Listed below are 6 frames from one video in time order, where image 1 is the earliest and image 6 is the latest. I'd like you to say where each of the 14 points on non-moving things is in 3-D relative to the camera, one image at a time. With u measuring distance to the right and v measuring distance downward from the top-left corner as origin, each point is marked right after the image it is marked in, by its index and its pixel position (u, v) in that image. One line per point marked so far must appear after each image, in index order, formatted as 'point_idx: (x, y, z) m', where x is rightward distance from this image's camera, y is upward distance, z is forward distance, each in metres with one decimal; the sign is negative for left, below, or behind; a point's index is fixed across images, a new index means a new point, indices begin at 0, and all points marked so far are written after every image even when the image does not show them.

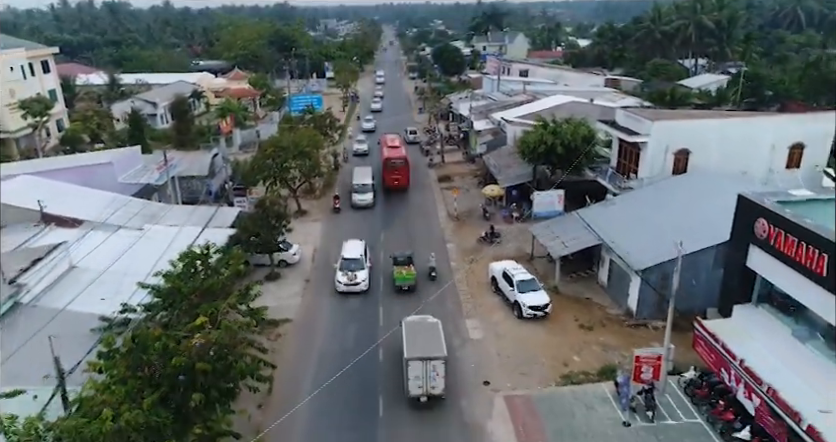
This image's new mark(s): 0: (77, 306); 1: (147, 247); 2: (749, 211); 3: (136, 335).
0: (-8.3, -2.1, +14.7) m
1: (-8.5, -0.8, +19.0) m
2: (+7.8, +0.3, +14.6) m
3: (-4.9, -1.9, +10.9) m
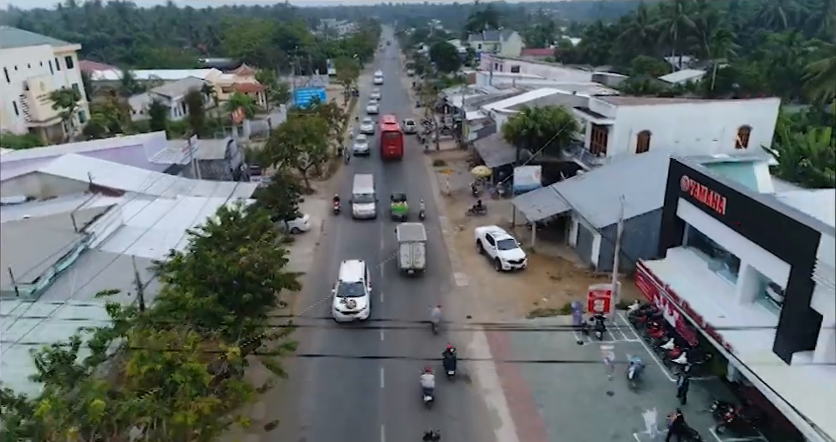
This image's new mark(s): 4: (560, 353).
0: (-8.5, -0.9, +18.2) m
1: (-8.6, +0.4, +22.5) m
2: (+7.6, +1.5, +18.2) m
3: (-5.1, -0.7, +14.4) m
4: (+4.2, -3.7, +17.8) m
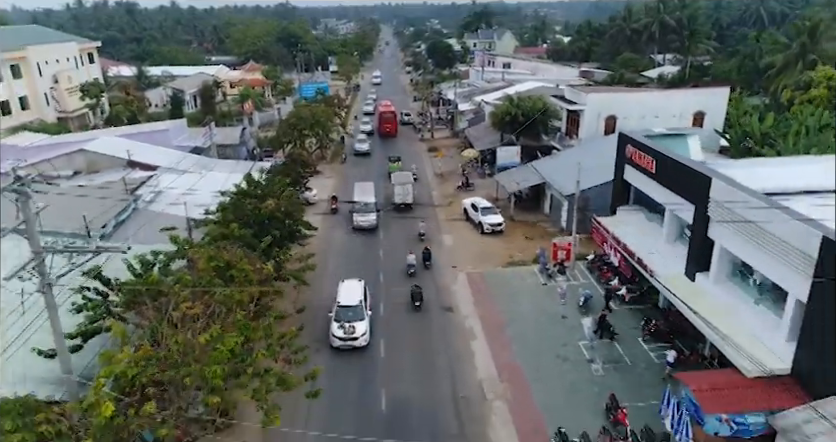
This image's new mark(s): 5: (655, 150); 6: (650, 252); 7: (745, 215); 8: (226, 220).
0: (-8.7, +0.4, +22.1) m
1: (-8.9, +1.7, +26.4) m
2: (+7.3, +2.8, +22.1) m
3: (-5.4, +0.6, +18.3) m
4: (+3.9, -2.4, +21.7) m
5: (+7.4, +2.3, +19.5) m
6: (+7.2, -1.0, +19.0) m
7: (+7.7, 0.0, +14.1) m
8: (-5.4, +0.2, +17.7) m
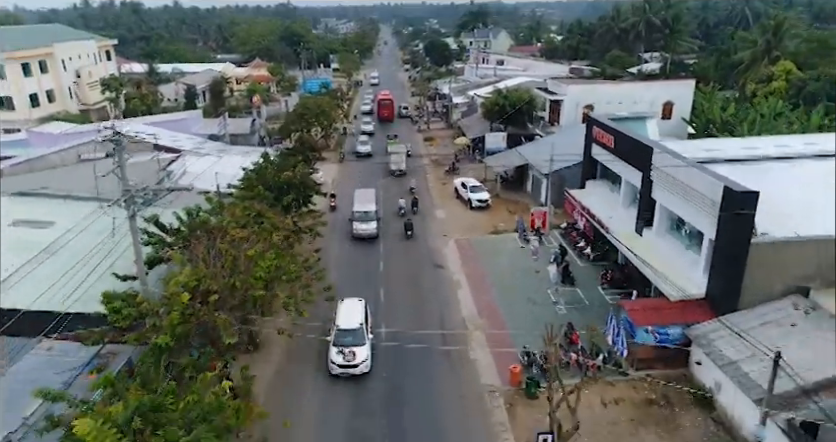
0: (-8.9, +1.6, +25.5) m
1: (-9.1, +2.9, +29.8) m
2: (+7.1, +4.0, +25.5) m
3: (-5.6, +1.8, +21.7) m
4: (+3.7, -1.2, +25.1) m
5: (+7.2, +3.4, +22.9) m
6: (+7.0, +0.2, +22.5) m
7: (+7.5, +1.2, +17.5) m
8: (-5.6, +1.3, +21.2) m
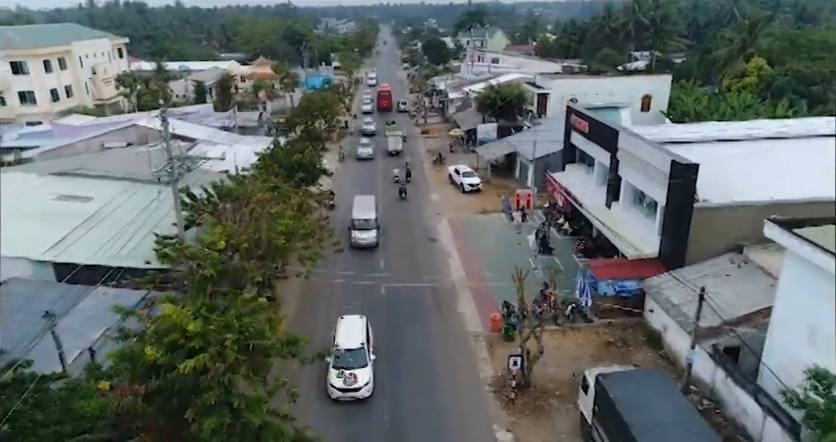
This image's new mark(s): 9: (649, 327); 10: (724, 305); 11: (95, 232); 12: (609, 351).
0: (-9.1, +2.5, +28.3) m
1: (-9.3, +3.8, +32.6) m
2: (+6.9, +4.9, +28.3) m
3: (-5.7, +2.7, +24.5) m
4: (+3.5, -0.3, +27.9) m
5: (+7.1, +4.4, +25.7) m
6: (+6.8, +1.1, +25.2) m
7: (+7.3, +2.1, +20.3) m
8: (-5.7, +2.3, +23.9) m
9: (+6.9, -3.1, +18.3) m
10: (+7.9, -2.2, +15.9) m
11: (-10.1, -0.3, +19.4) m
12: (+5.4, -3.7, +17.6) m
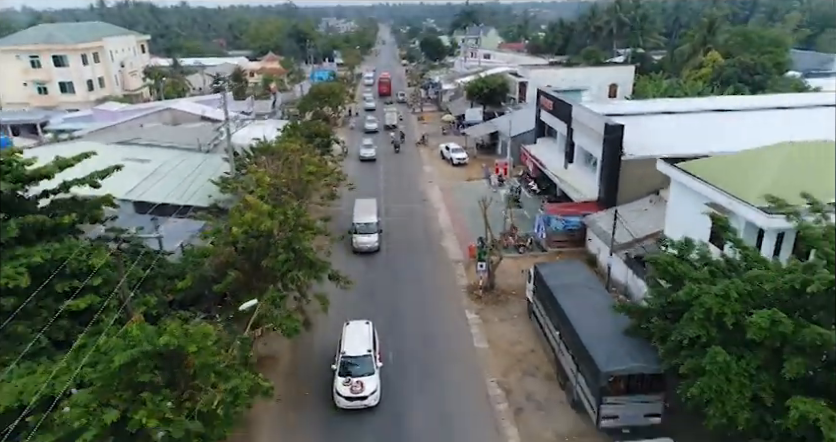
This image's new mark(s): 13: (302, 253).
0: (-9.4, +4.5, +33.8) m
1: (-9.6, +5.7, +38.1) m
2: (+6.7, +6.9, +33.9) m
3: (-6.0, +4.6, +30.1) m
4: (+3.2, +1.6, +33.5) m
5: (+6.8, +6.3, +31.3) m
6: (+6.5, +3.1, +30.8) m
7: (+7.1, +4.1, +25.9) m
8: (-6.0, +4.2, +29.5) m
9: (+6.6, -1.2, +23.9) m
10: (+7.6, -0.2, +21.5) m
11: (-10.4, +1.6, +24.9) m
12: (+5.2, -1.8, +23.2) m
13: (-2.9, -0.9, +15.0) m
